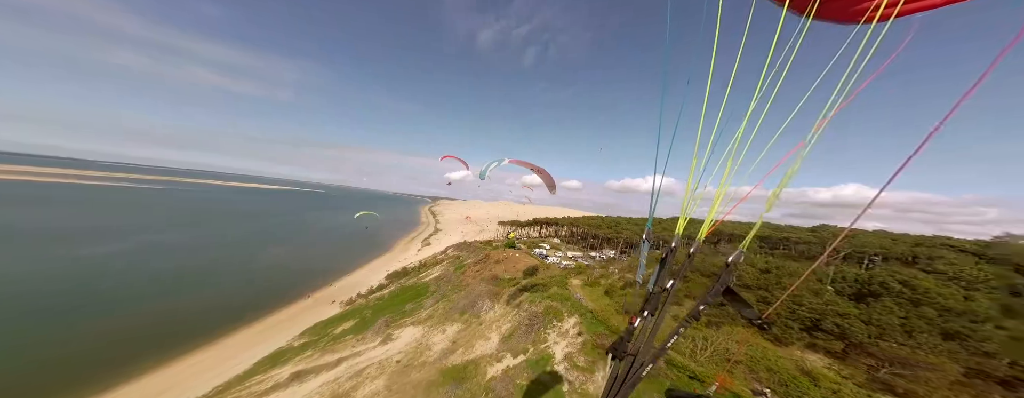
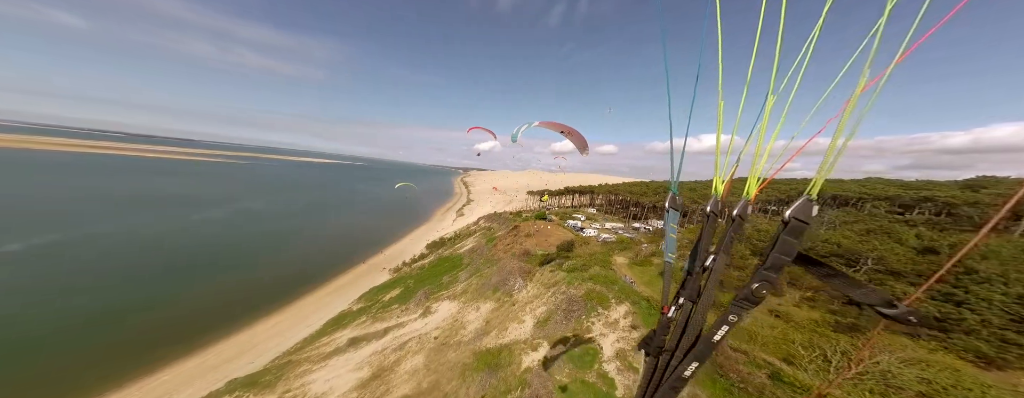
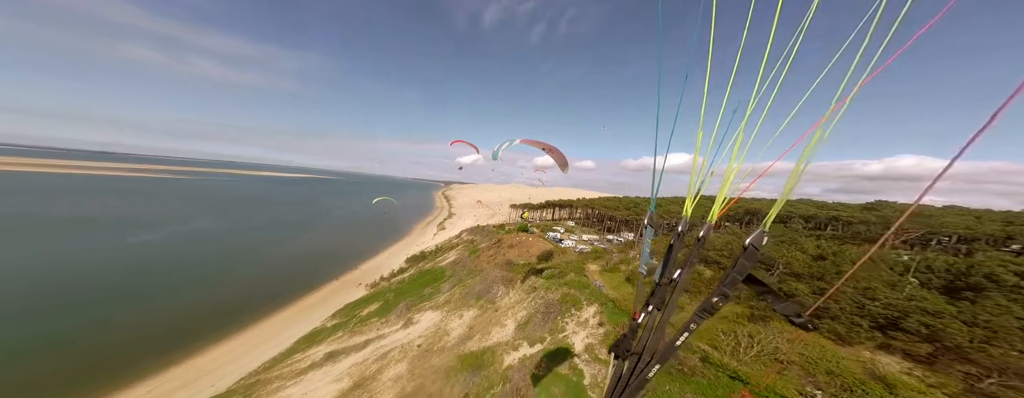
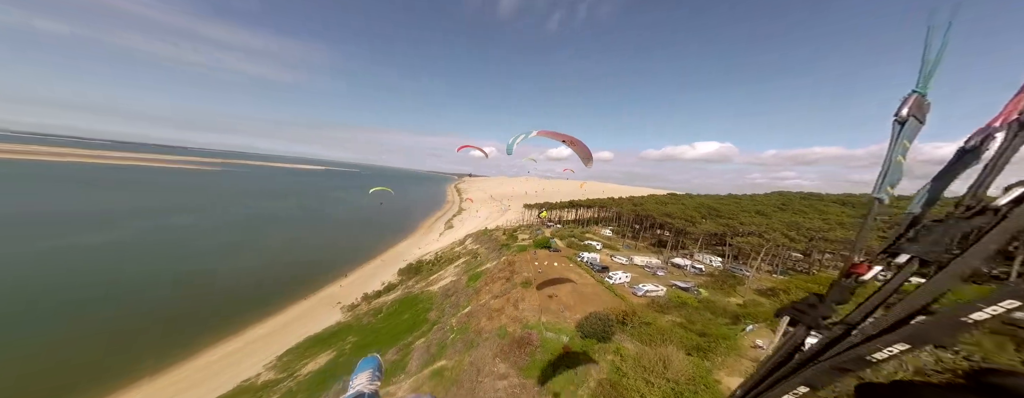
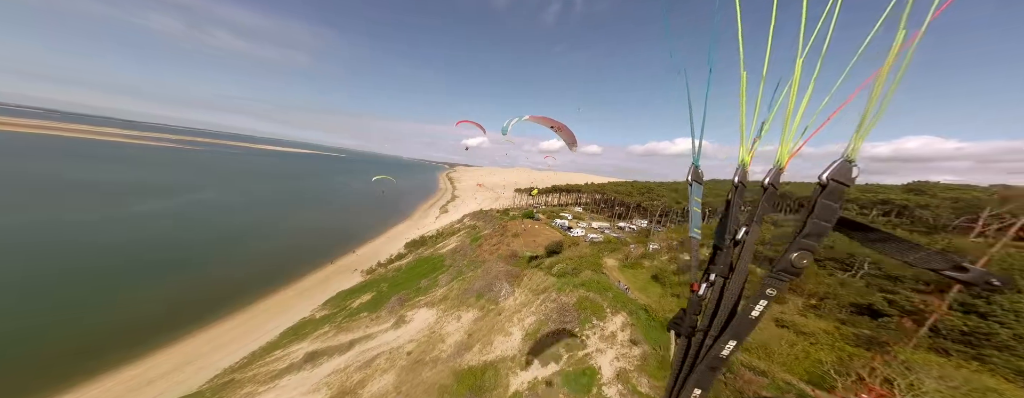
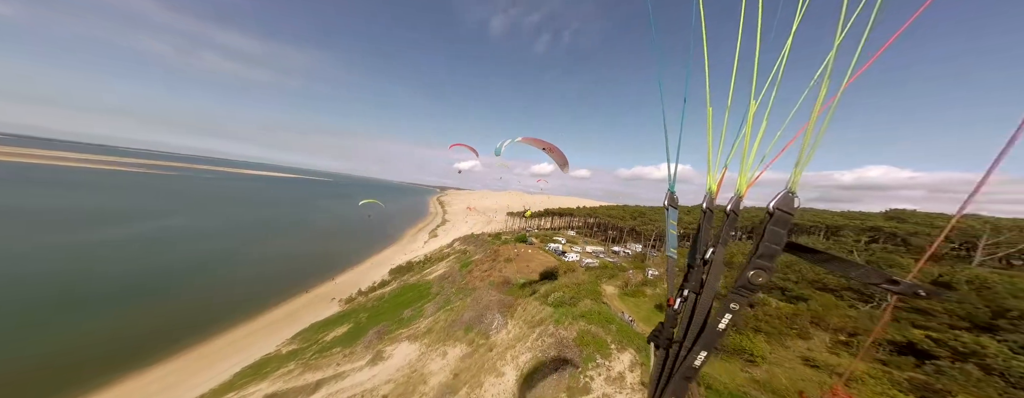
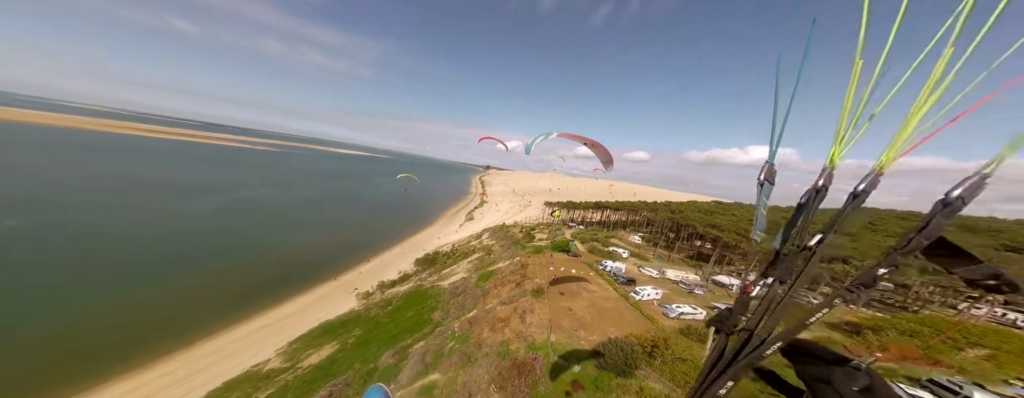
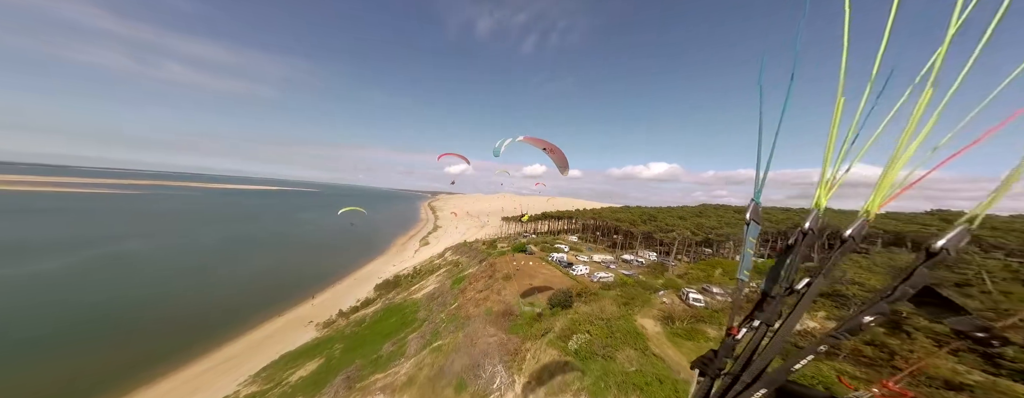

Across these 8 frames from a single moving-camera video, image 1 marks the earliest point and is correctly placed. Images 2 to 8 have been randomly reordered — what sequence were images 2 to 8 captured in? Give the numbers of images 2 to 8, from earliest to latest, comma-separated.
3, 2, 5, 6, 8, 4, 7
